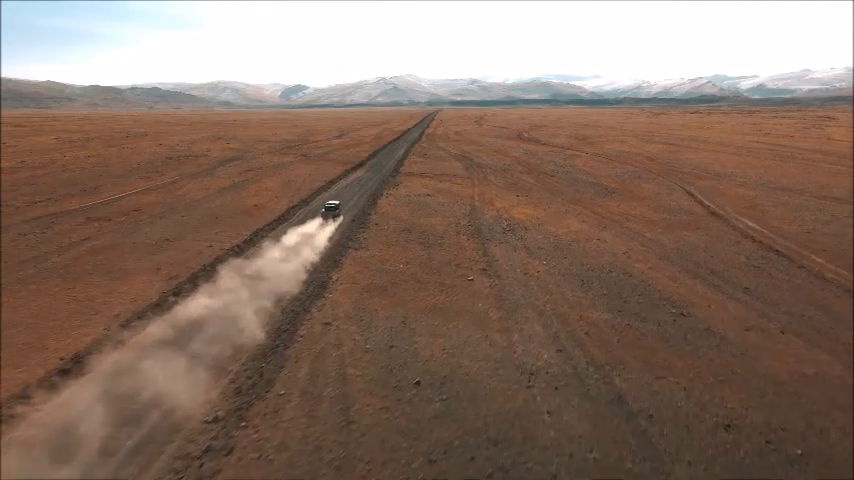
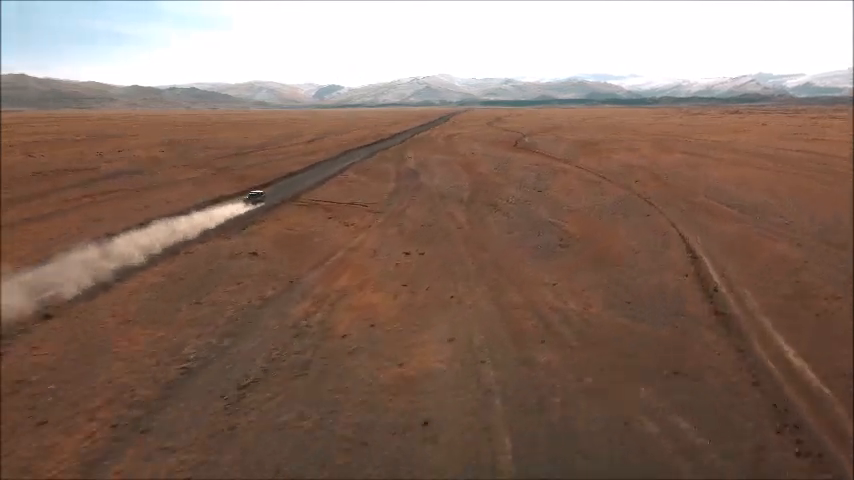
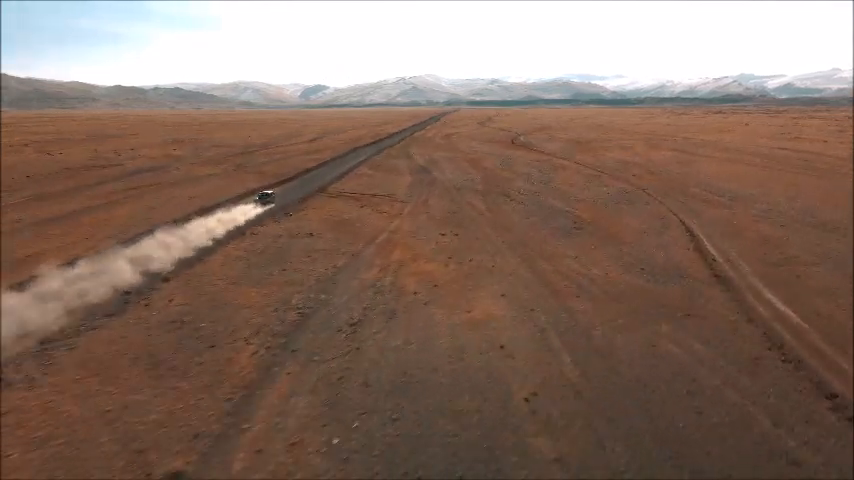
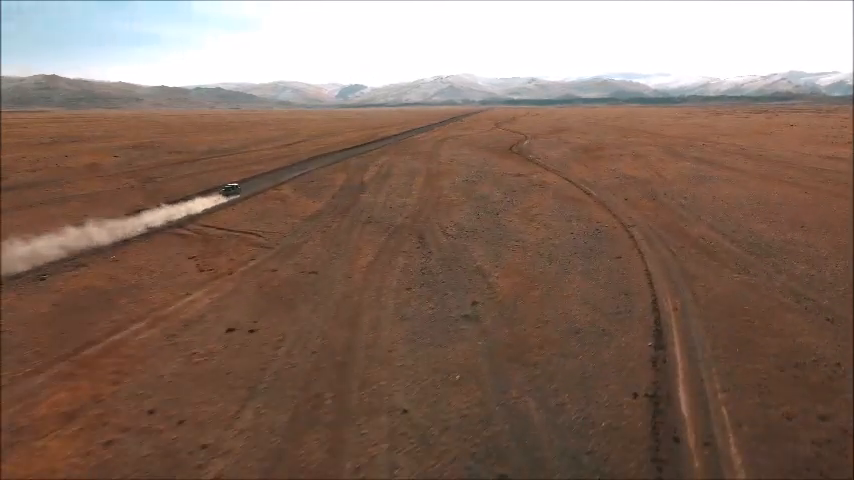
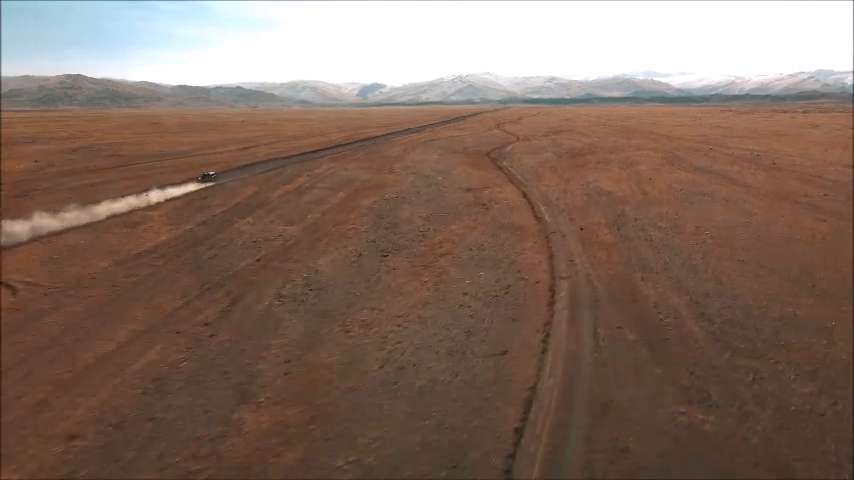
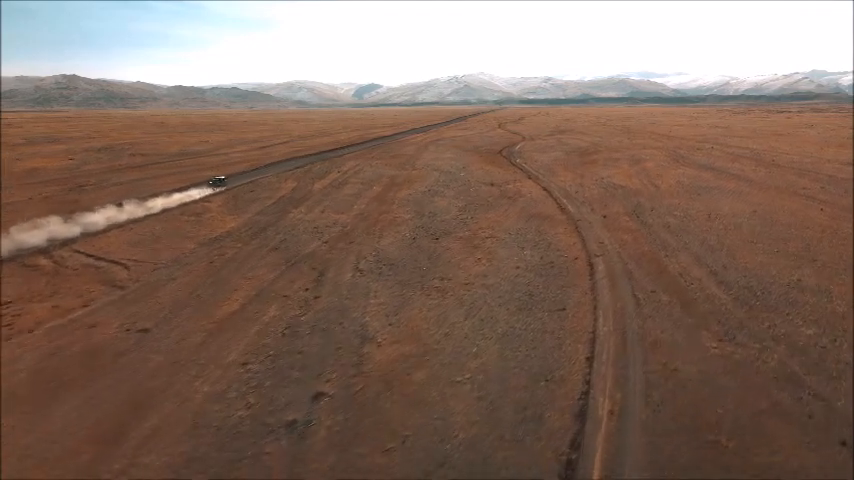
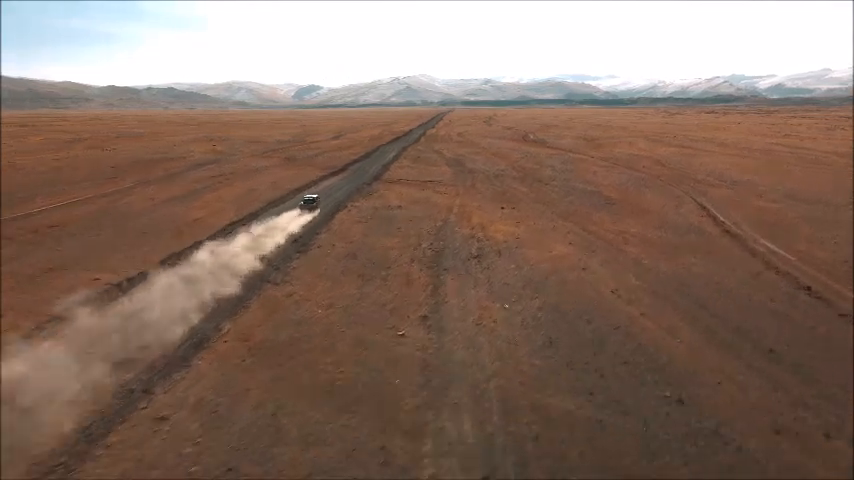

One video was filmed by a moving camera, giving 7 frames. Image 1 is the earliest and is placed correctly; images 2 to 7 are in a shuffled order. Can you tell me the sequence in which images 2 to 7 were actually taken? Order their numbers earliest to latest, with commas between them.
7, 3, 2, 4, 6, 5
